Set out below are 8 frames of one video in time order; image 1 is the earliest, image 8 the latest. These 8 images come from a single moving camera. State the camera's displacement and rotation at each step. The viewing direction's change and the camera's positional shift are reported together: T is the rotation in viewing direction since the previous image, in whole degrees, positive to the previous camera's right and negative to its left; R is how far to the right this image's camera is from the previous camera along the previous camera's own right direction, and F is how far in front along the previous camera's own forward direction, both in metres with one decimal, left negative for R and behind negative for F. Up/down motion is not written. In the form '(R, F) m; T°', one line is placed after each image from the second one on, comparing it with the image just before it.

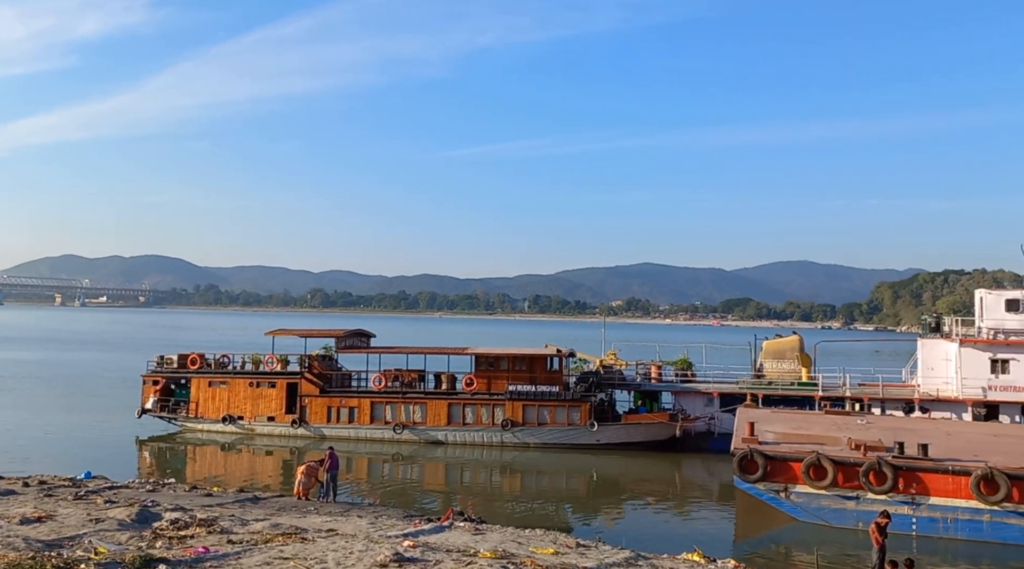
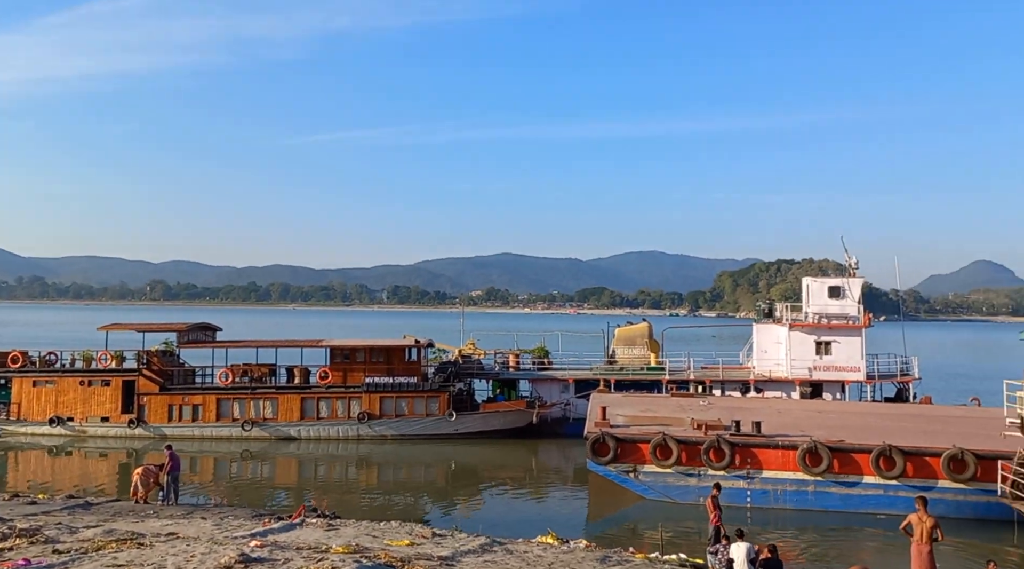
(+0.2, 0.0) m; +9°
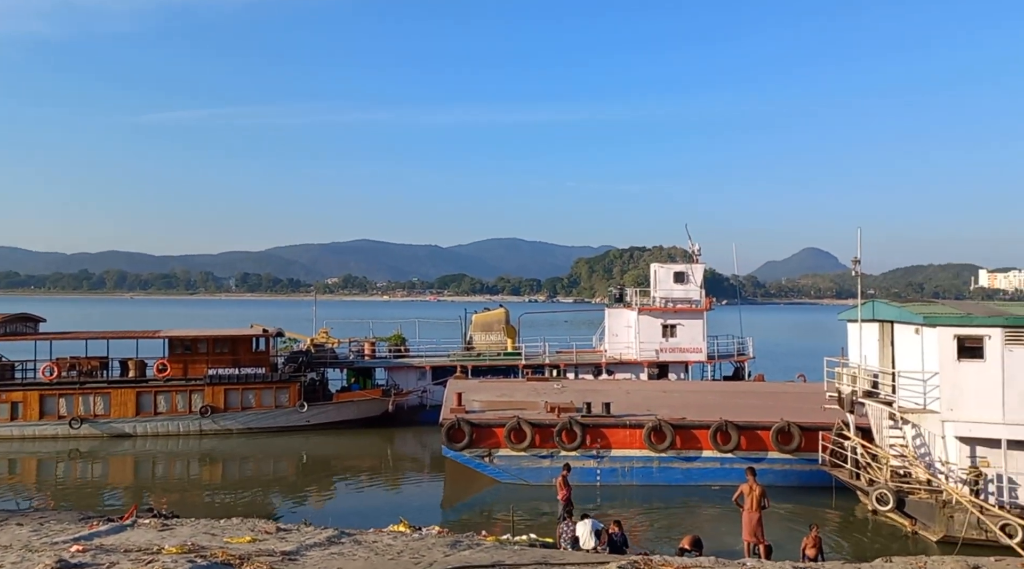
(+0.3, +0.2) m; +9°
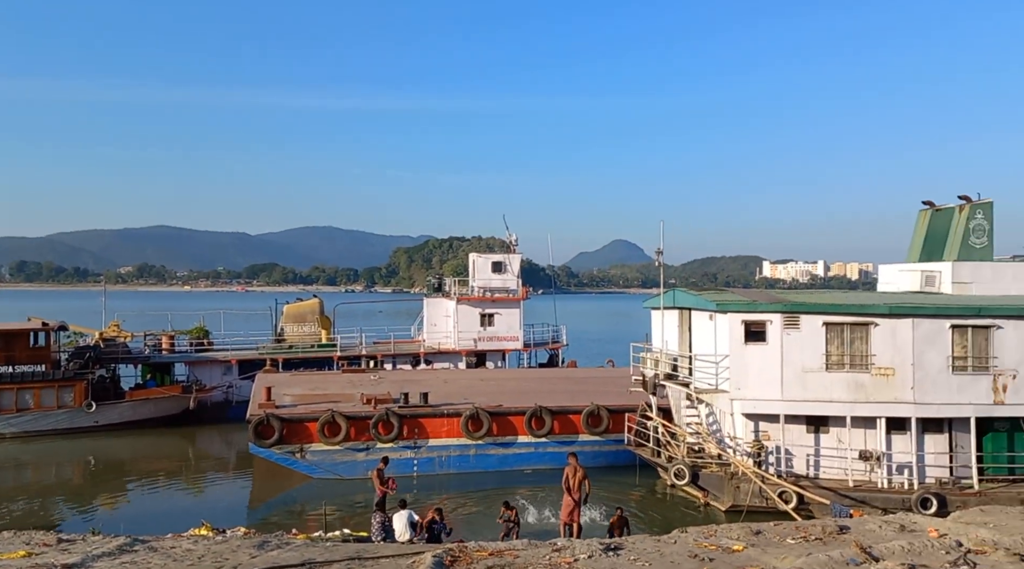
(+0.2, +0.4) m; +12°
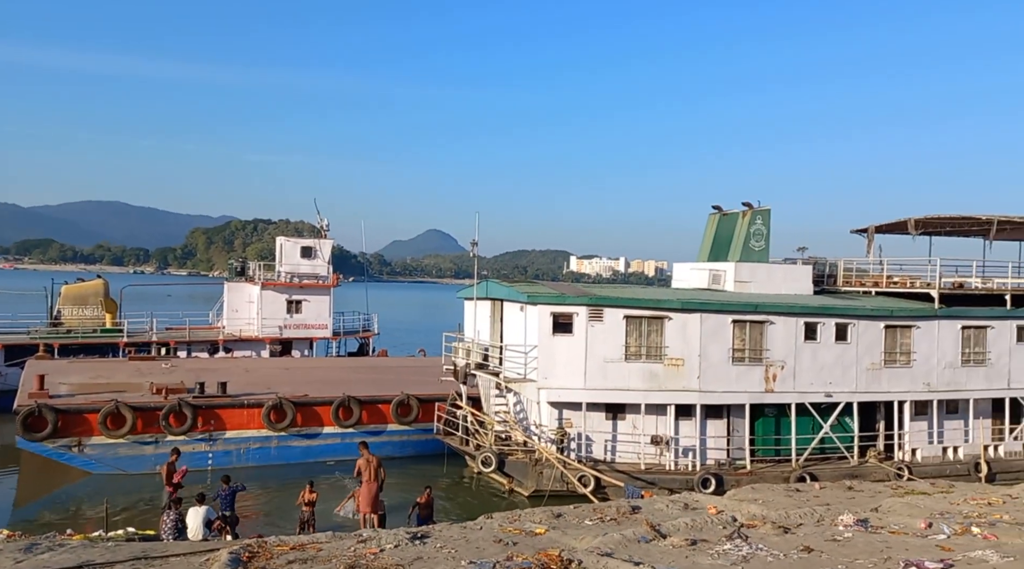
(-0.3, -0.1) m; +13°
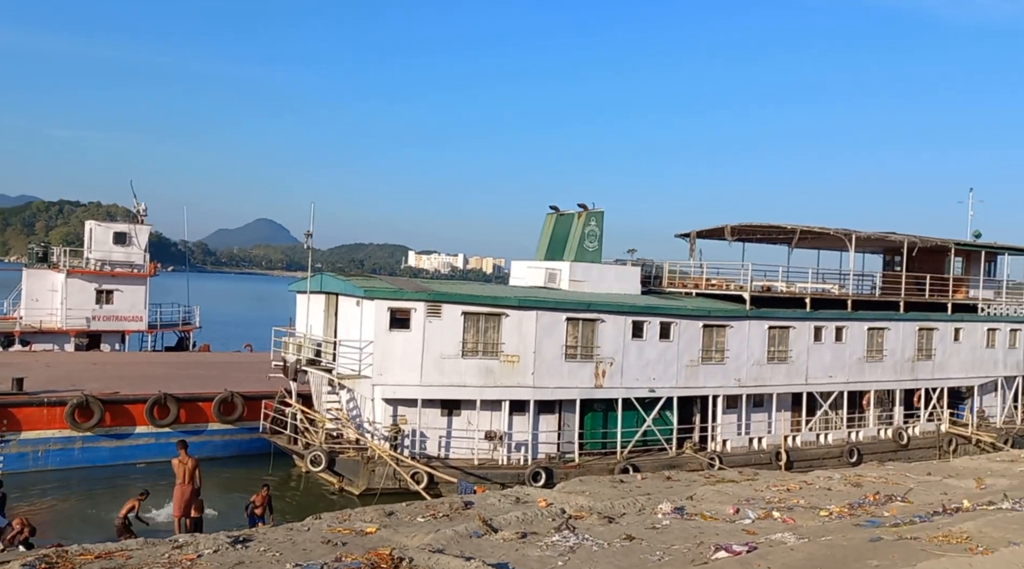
(-0.3, +0.1) m; +12°
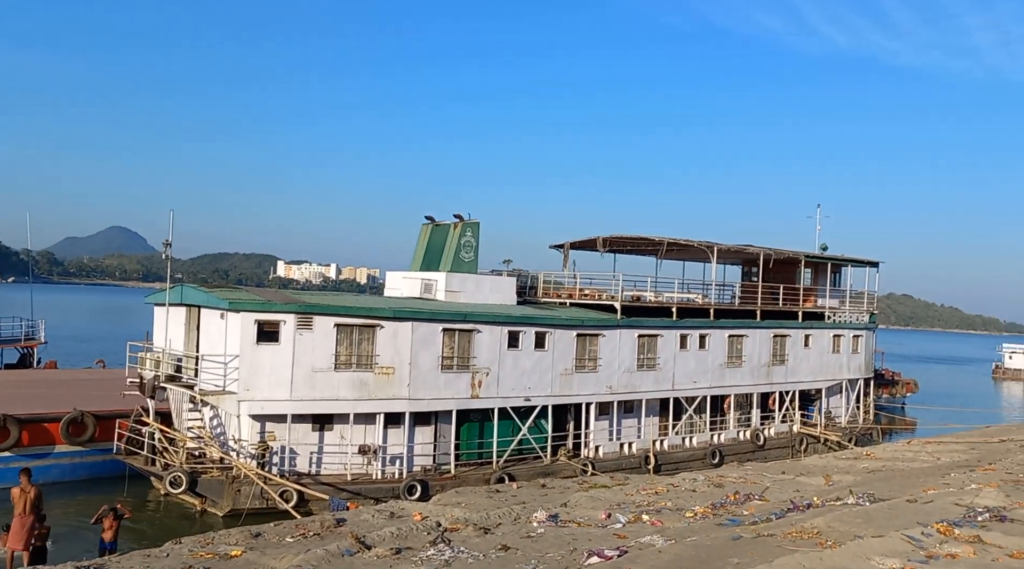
(-0.2, +0.2) m; +9°
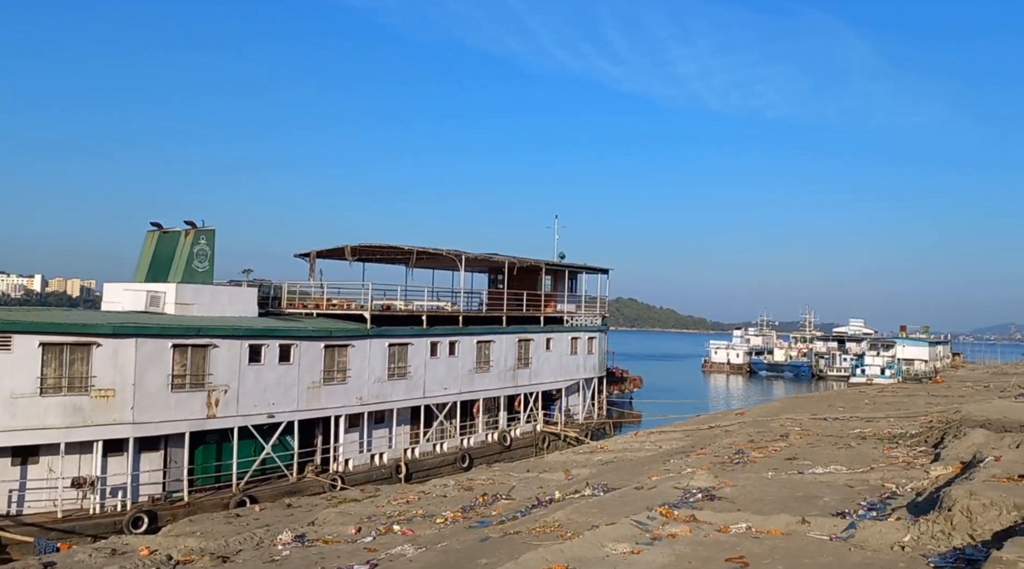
(0.0, +0.6) m; +16°
